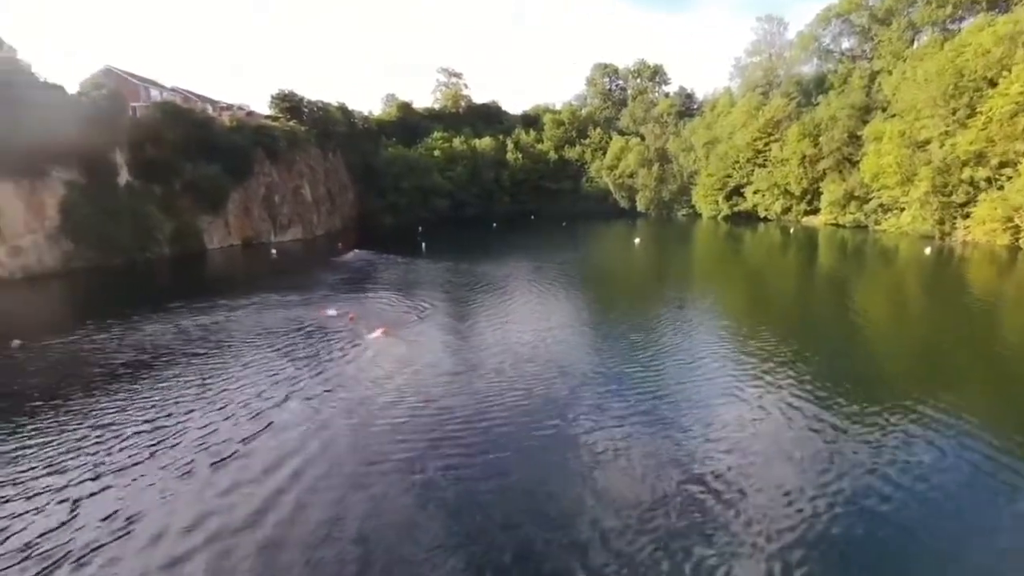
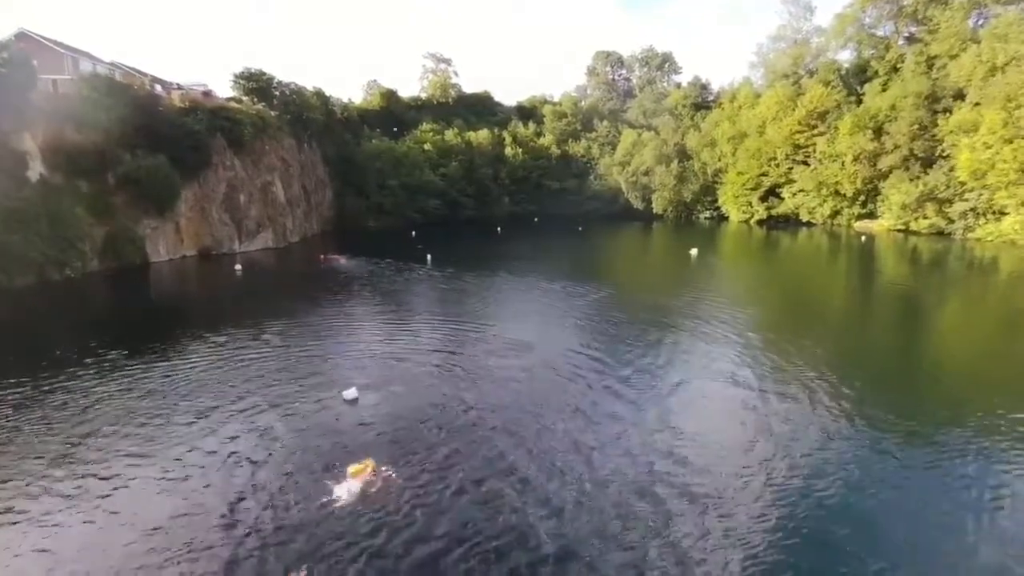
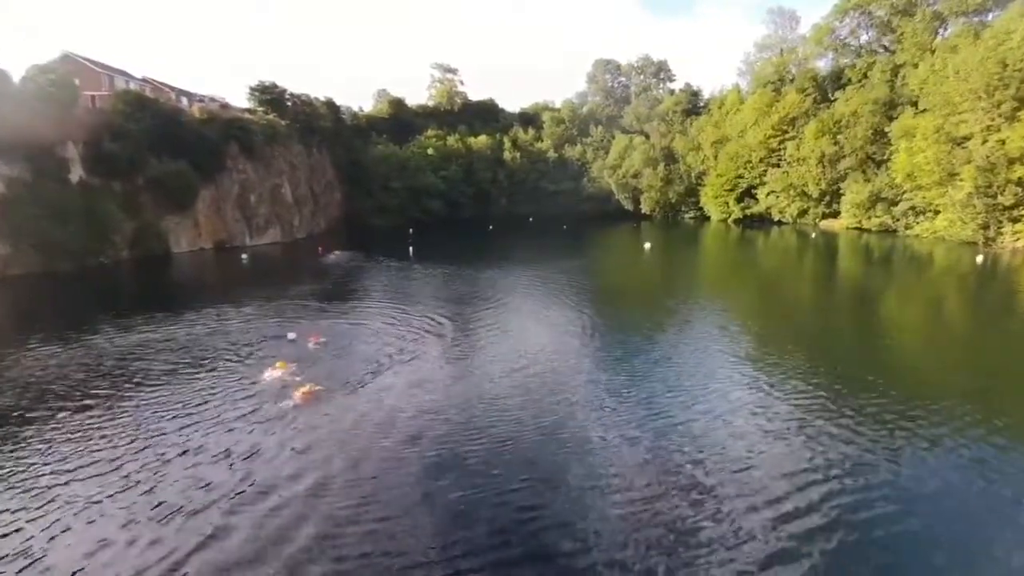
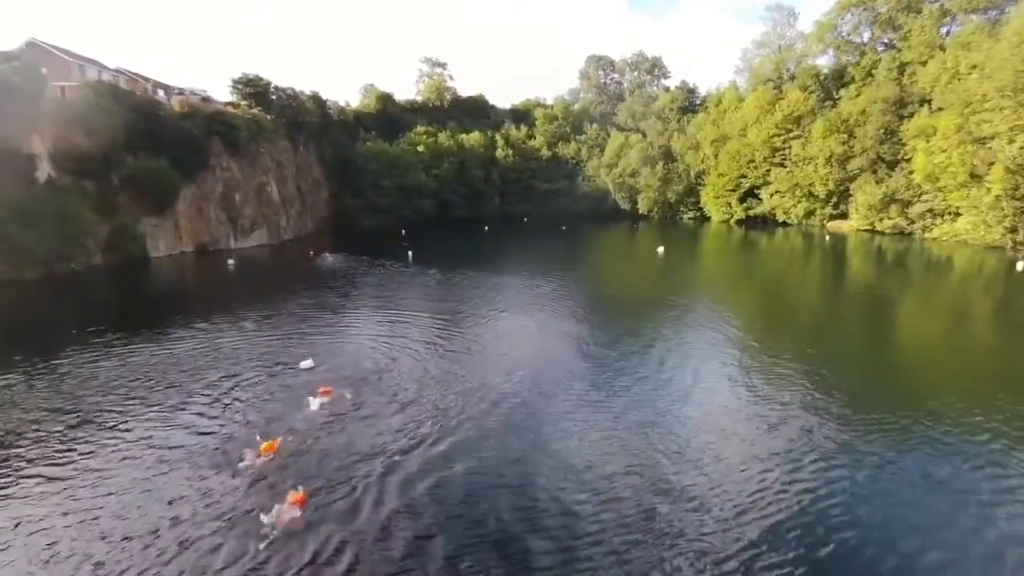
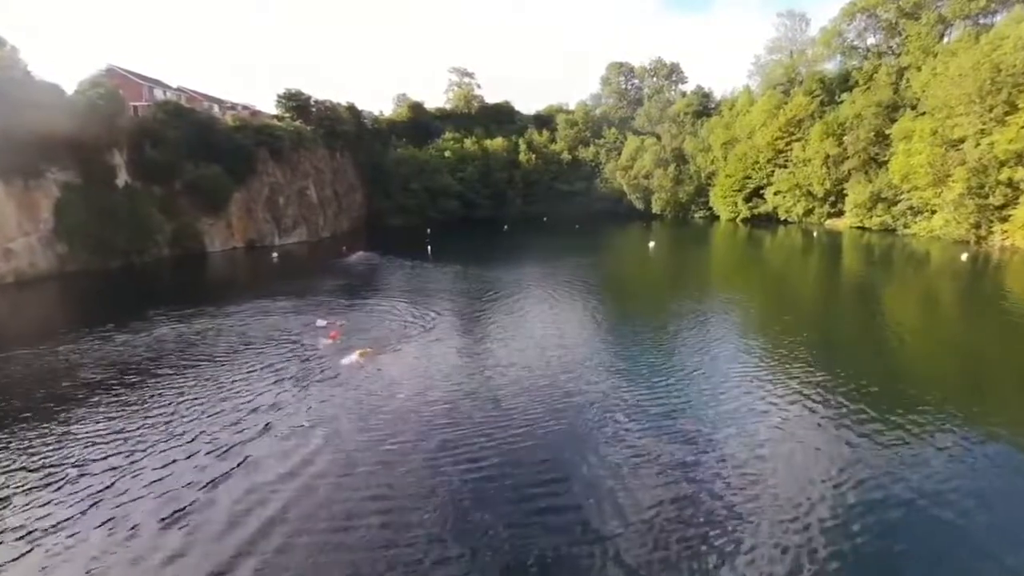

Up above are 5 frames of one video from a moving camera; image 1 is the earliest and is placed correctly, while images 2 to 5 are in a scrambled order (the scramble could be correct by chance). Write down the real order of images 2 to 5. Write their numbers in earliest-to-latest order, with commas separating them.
5, 3, 4, 2
